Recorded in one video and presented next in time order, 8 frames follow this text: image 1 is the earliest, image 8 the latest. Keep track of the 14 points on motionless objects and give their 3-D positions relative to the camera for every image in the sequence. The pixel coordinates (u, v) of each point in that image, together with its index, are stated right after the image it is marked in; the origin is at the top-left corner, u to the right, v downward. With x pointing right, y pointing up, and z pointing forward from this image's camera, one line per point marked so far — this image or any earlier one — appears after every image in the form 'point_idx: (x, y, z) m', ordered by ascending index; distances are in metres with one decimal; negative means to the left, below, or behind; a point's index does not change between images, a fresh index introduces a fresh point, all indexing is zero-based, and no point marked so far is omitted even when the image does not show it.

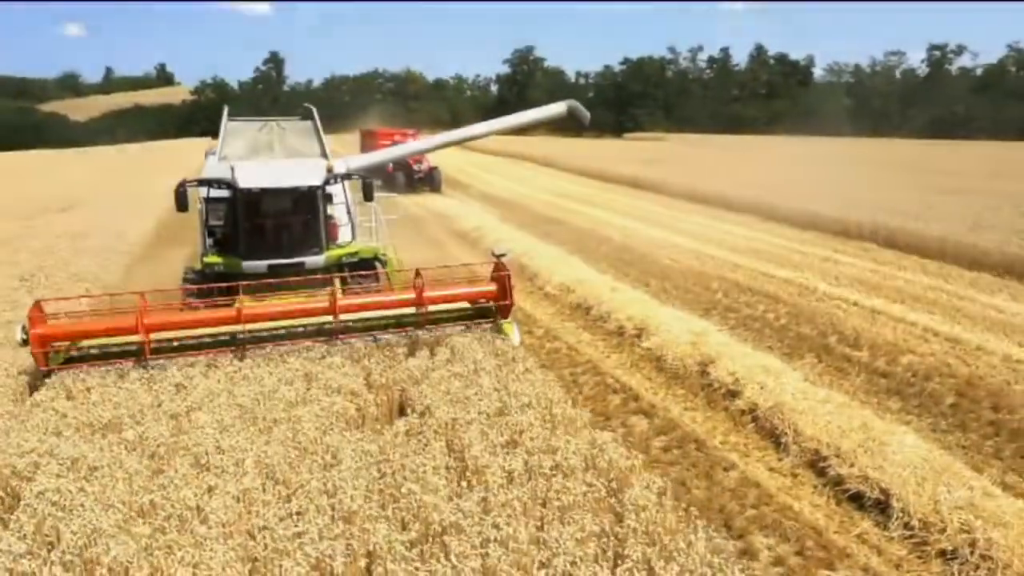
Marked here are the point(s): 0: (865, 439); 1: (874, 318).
0: (+3.2, -1.4, +6.8) m
1: (+5.3, -0.5, +11.0) m
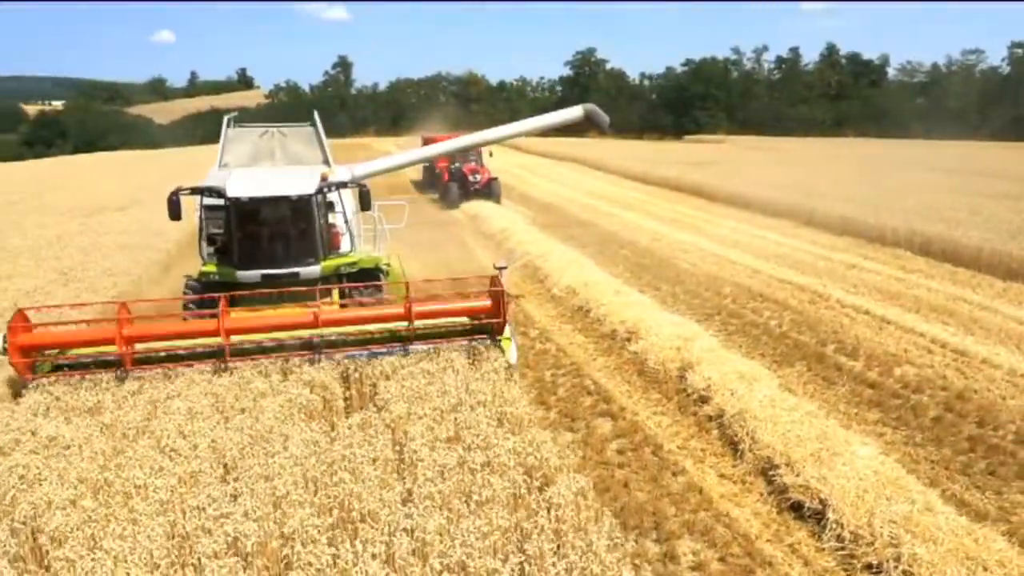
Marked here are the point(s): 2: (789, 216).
0: (+2.7, -1.4, +6.7) m
1: (+5.3, -0.6, +10.7) m
2: (+7.2, +1.9, +19.5) m
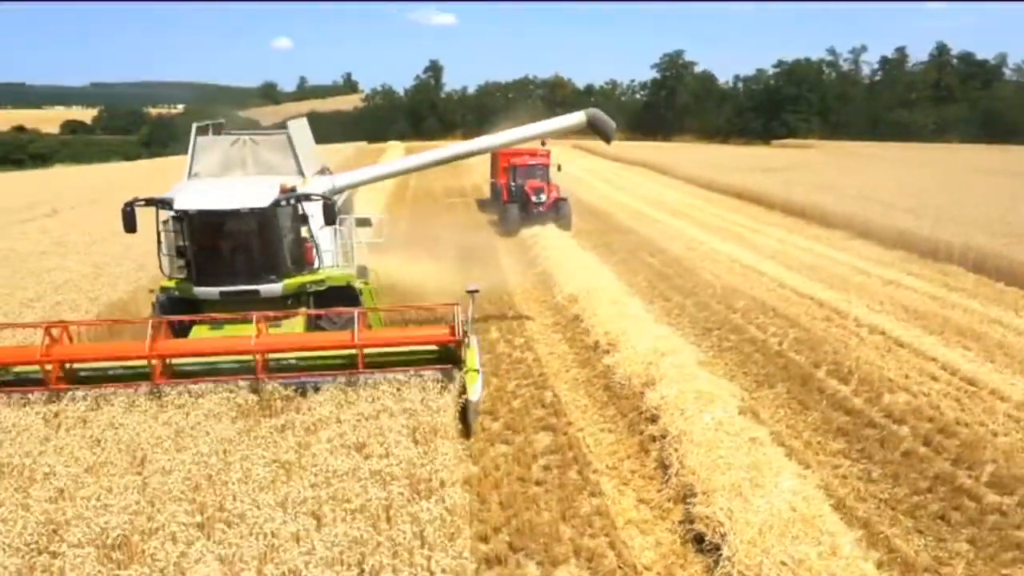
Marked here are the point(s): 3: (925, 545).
0: (+1.9, -1.6, +6.3) m
1: (+5.0, -0.8, +9.9) m
2: (+8.2, +1.5, +18.4) m
3: (+3.2, -2.0, +5.8) m
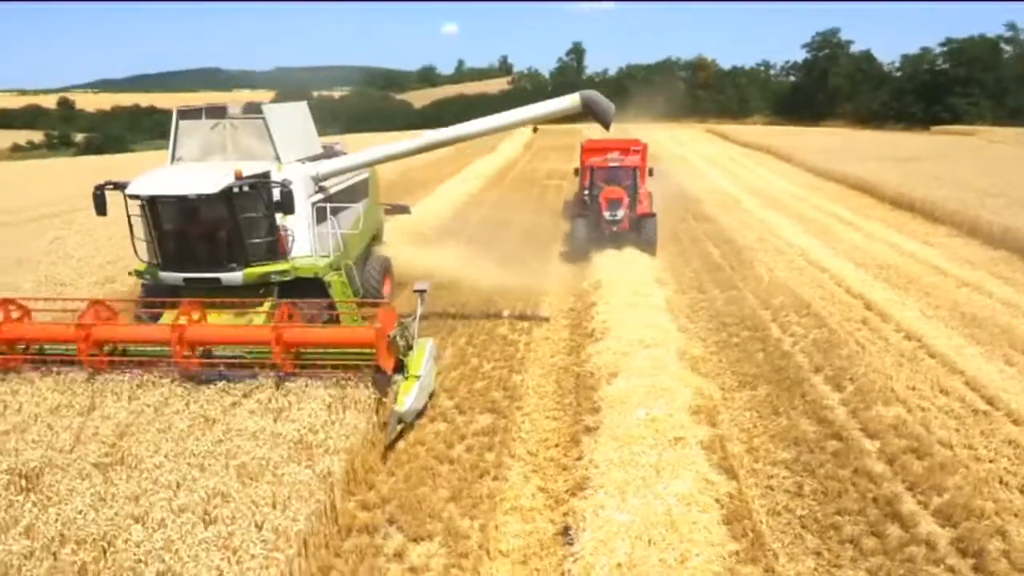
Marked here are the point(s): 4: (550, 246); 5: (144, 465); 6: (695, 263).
0: (+1.0, -1.5, +6.0) m
1: (+4.8, -0.9, +9.0) m
2: (+9.7, +1.4, +16.6) m
3: (+2.1, -2.0, +5.3) m
4: (+0.8, +0.9, +15.5) m
5: (-2.9, -1.4, +5.8) m
6: (+3.5, +0.5, +14.1) m
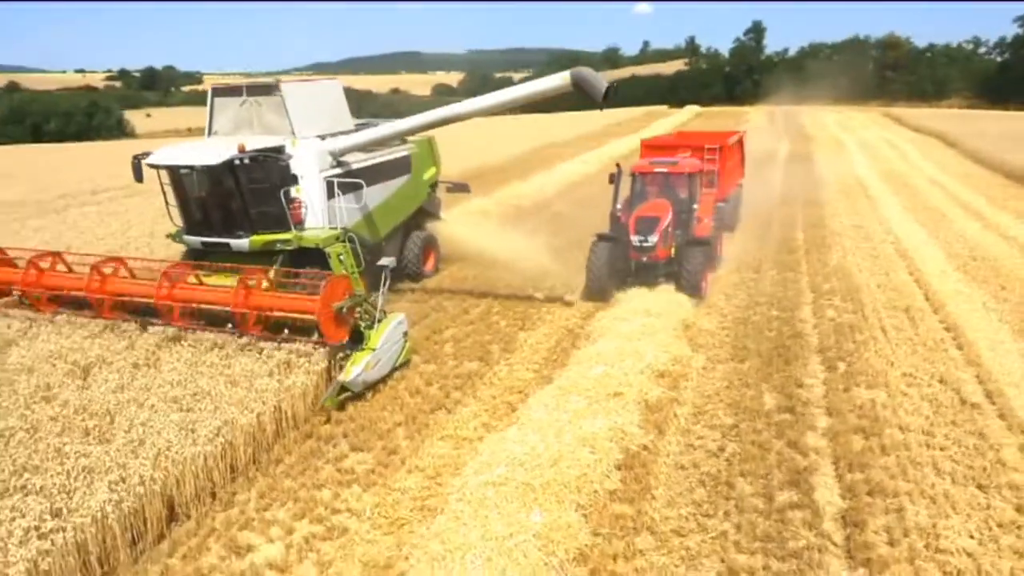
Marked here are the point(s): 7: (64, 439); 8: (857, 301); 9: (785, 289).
0: (+0.4, -1.2, +6.6) m
1: (+4.8, -0.7, +8.5) m
2: (+11.5, +1.4, +14.7) m
3: (+1.3, -1.7, +5.7) m
4: (+2.5, +1.4, +15.8) m
5: (-3.4, -0.8, +7.3) m
6: (+4.8, +0.8, +13.8) m
7: (-3.6, -1.2, +6.0) m
8: (+4.8, -0.2, +10.3) m
9: (+4.1, 0.0, +11.1) m
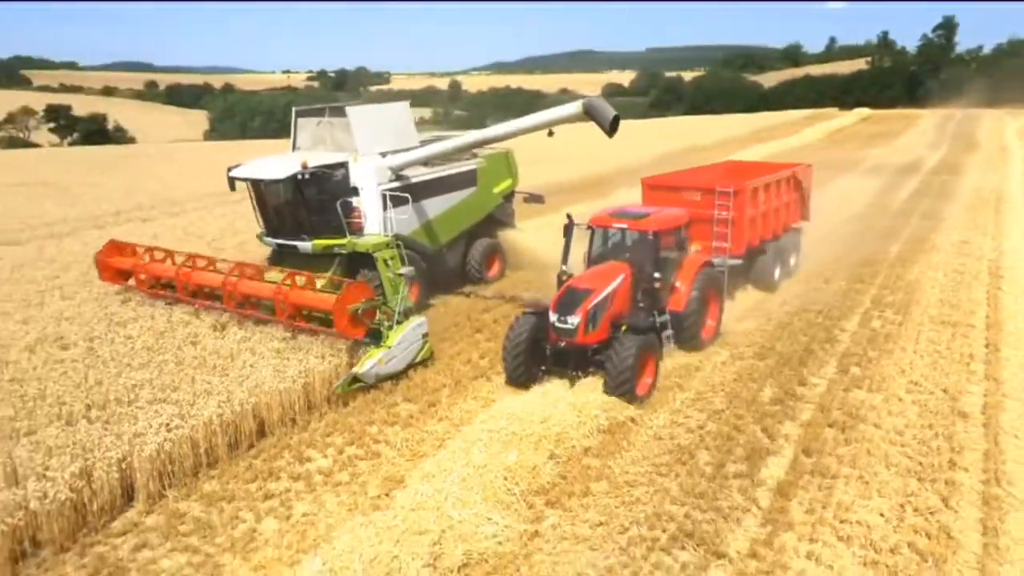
0: (+0.5, -1.1, +8.0) m
1: (+5.3, -0.9, +8.9) m
2: (+13.3, +0.8, +13.5) m
3: (+1.2, -1.7, +6.9) m
4: (+4.8, +1.3, +16.4) m
5: (-3.0, -0.5, +9.5) m
6: (+6.5, +0.6, +14.1) m
7: (-3.5, -0.9, +8.3) m
8: (+5.7, -0.4, +10.7) m
9: (+5.1, -0.2, +11.6) m
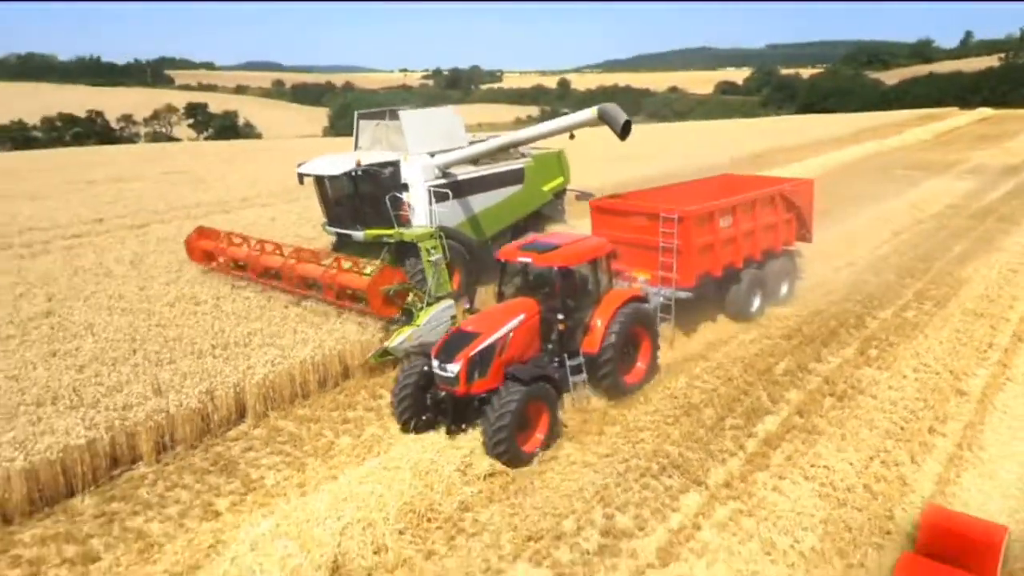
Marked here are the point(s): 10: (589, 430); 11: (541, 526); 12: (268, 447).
0: (+1.0, -0.8, +9.3) m
1: (+5.9, -0.8, +9.5) m
2: (+14.5, +0.6, +12.9) m
3: (+1.5, -1.4, +8.1) m
4: (+6.5, +1.4, +17.0) m
5: (-2.2, -0.1, +11.3) m
6: (+7.9, +0.7, +14.5) m
7: (-2.9, -0.5, +10.1) m
8: (+6.5, -0.3, +11.2) m
9: (+6.1, 0.0, +12.2) m
10: (+0.8, -1.5, +7.9) m
11: (+0.2, -2.0, +6.3) m
12: (-2.6, -1.7, +7.9) m
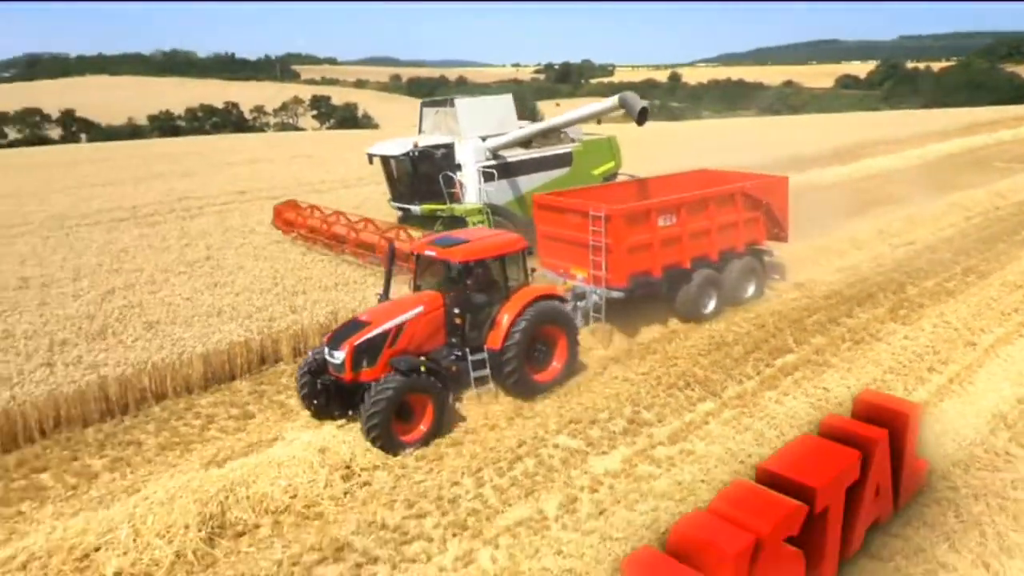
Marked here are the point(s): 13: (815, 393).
0: (+2.0, -0.2, +10.9) m
1: (+6.8, -0.3, +10.5) m
2: (+15.8, +0.7, +12.7) m
3: (+2.2, -0.8, +9.7) m
4: (+8.5, +1.9, +17.8) m
5: (-0.9, +0.7, +13.3) m
6: (+9.5, +1.1, +15.1) m
7: (-1.8, +0.3, +12.3) m
8: (+7.7, +0.1, +12.0) m
9: (+7.4, +0.4, +13.0) m
10: (+1.5, -0.8, +9.5) m
11: (+0.7, -1.4, +8.1) m
12: (-1.8, -0.9, +10.0) m
13: (+3.4, -1.2, +8.3) m
